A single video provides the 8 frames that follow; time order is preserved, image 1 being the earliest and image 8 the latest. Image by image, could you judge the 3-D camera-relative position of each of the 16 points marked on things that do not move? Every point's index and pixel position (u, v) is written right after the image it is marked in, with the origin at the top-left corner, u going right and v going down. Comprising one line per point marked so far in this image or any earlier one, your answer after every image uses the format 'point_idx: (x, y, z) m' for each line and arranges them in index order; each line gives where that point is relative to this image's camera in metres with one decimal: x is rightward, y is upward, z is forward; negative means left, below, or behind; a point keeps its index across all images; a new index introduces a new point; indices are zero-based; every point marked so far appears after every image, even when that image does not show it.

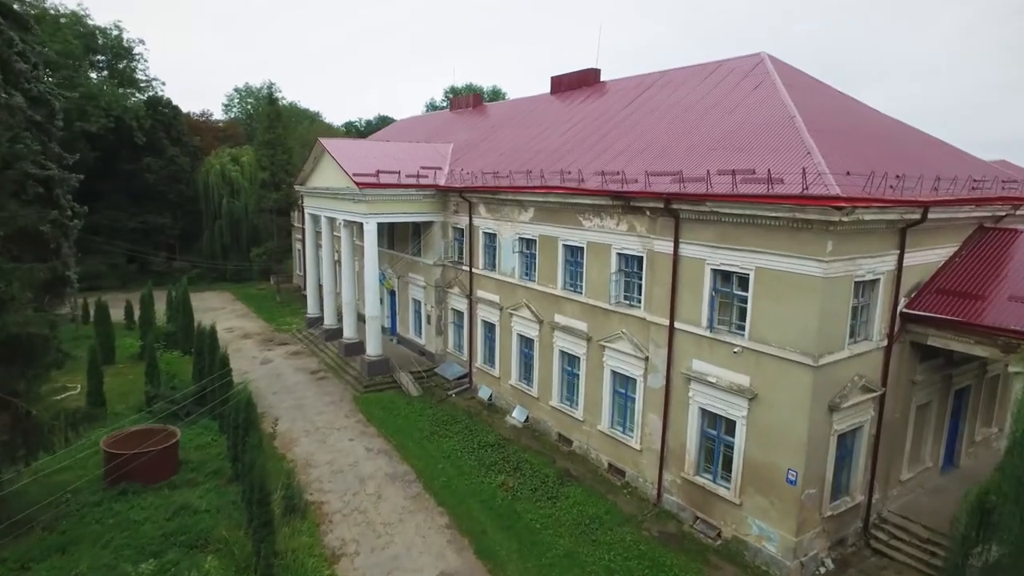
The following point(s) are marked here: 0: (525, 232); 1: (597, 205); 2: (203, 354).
0: (+0.8, +3.4, +17.6) m
1: (+4.5, +4.3, +14.7) m
2: (-20.3, -4.4, +18.4) m
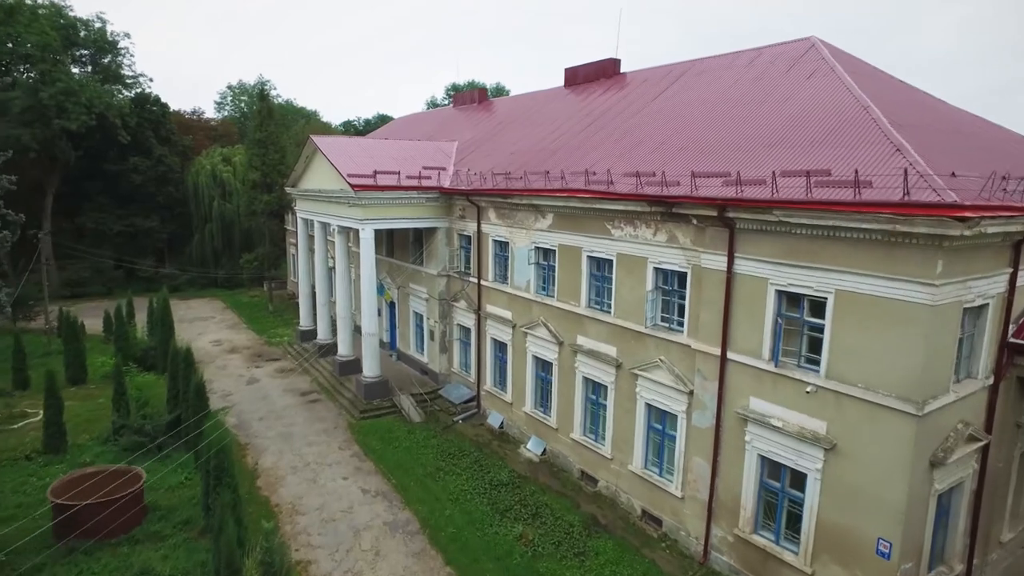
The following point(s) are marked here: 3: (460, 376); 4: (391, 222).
0: (+1.7, +2.5, +15.5) m
1: (+5.3, +3.4, +12.6) m
2: (-19.4, -5.3, +16.3) m
3: (-3.6, -6.1, +19.7) m
4: (-8.0, +4.3, +18.5) m
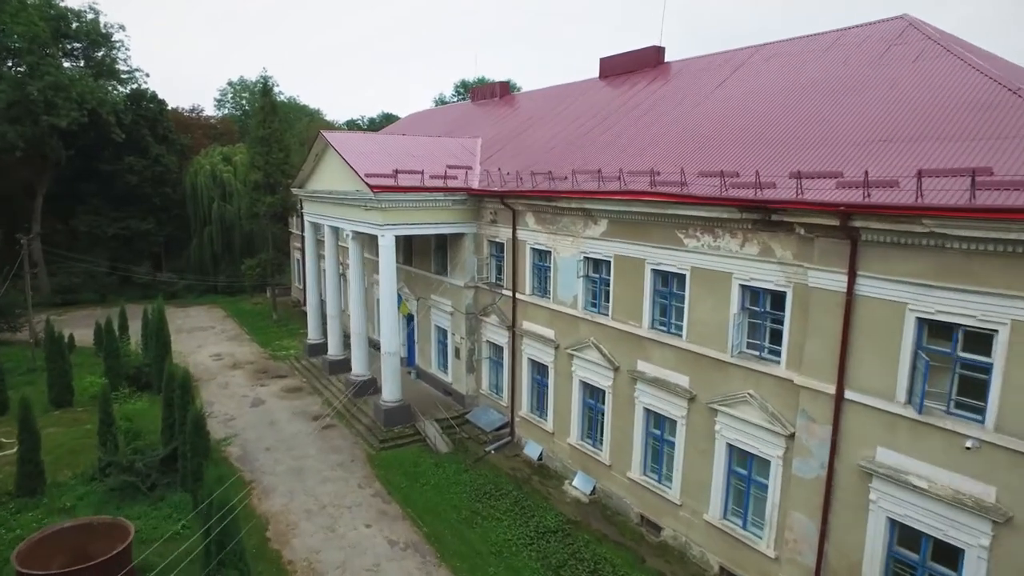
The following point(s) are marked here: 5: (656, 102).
0: (+3.9, +1.7, +13.5) m
1: (+7.6, +2.6, +10.7) m
2: (-17.2, -6.1, +14.3) m
3: (-1.4, -6.9, +17.6) m
4: (-5.8, +3.5, +16.5) m
5: (+8.3, +10.6, +16.1) m
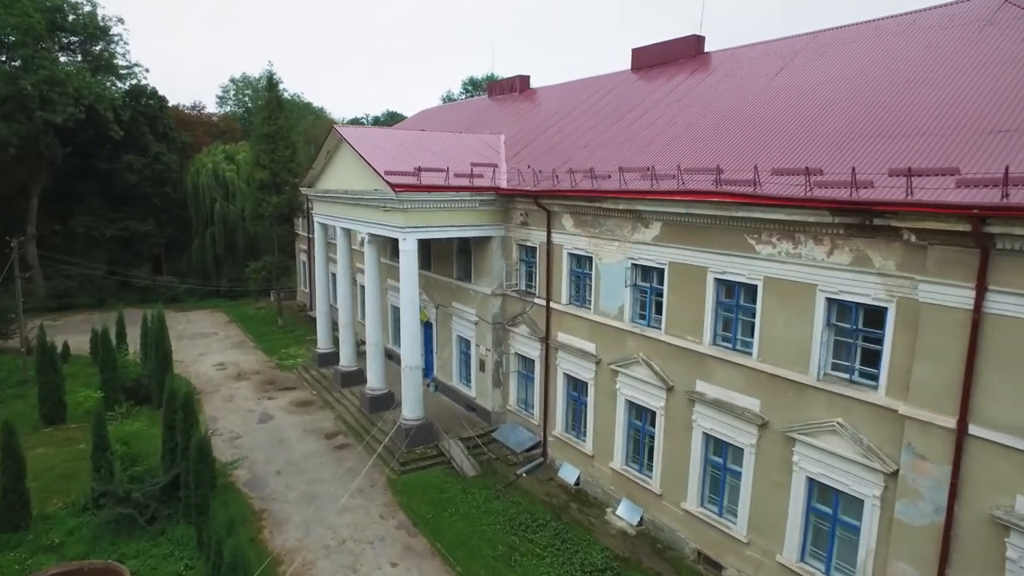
0: (+5.6, +1.3, +12.2) m
1: (+9.3, +2.2, +9.3) m
2: (-15.4, -6.6, +12.9) m
3: (+0.3, -7.3, +16.3) m
4: (-4.0, +3.1, +15.1) m
5: (+10.0, +10.2, +14.8) m
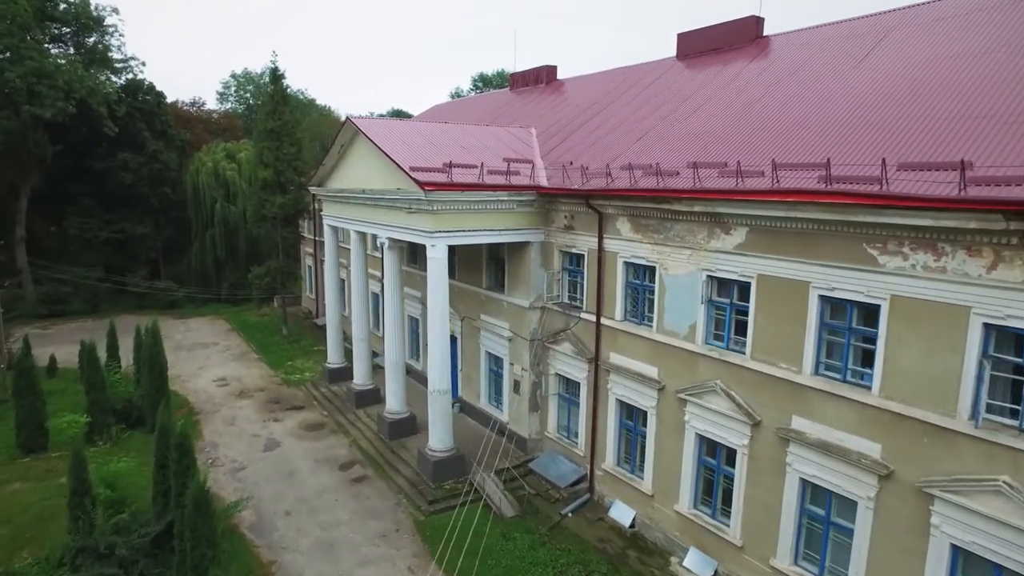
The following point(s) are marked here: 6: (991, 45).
0: (+7.7, +0.7, +10.3) m
1: (+11.4, +1.6, +7.5) m
2: (-13.4, -7.2, +11.0) m
3: (+2.4, -7.9, +14.4) m
4: (-2.0, +2.5, +13.3) m
5: (+12.1, +9.5, +13.0) m
6: (+16.6, +8.3, +9.8) m
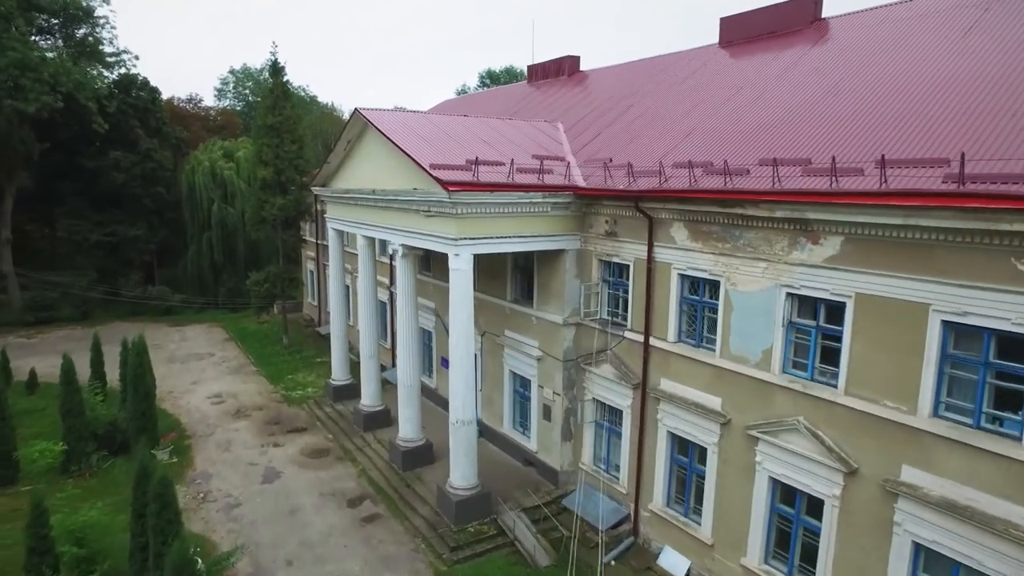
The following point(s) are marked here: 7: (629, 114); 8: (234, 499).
0: (+9.1, +0.1, +8.7) m
1: (+12.8, +1.0, +5.8) m
2: (-12.0, -7.8, +9.3) m
3: (+3.8, -8.5, +12.7) m
4: (-0.6, +1.9, +11.6) m
5: (+13.5, +8.9, +11.3) m
6: (+18.0, +7.7, +8.1) m
7: (+6.1, +9.2, +15.0) m
8: (-13.1, -10.0, +13.4) m
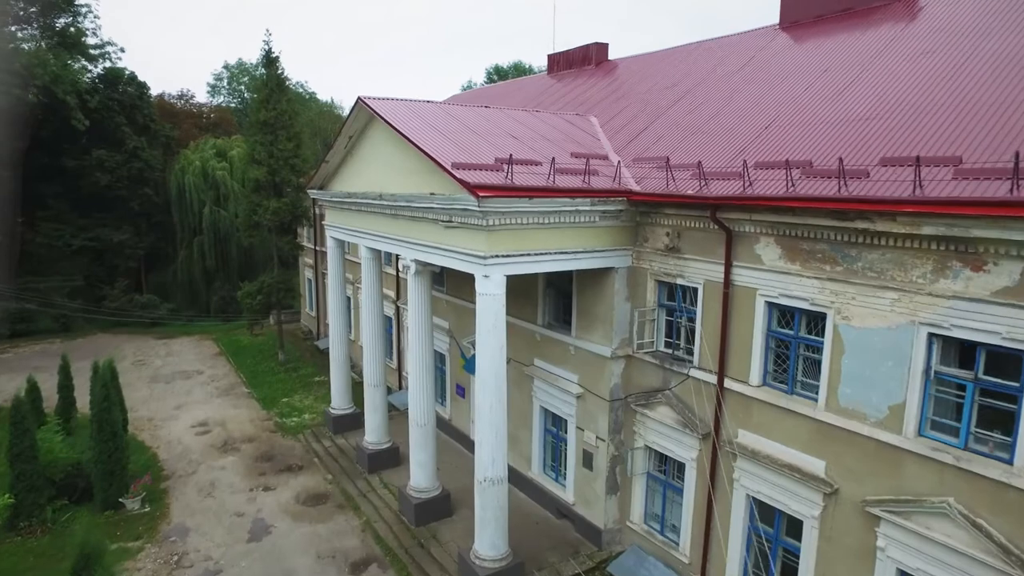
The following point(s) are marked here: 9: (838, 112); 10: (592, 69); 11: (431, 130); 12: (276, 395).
0: (+10.4, -0.8, +6.5) m
1: (+14.1, 0.0, +3.7) m
2: (-10.6, -8.7, +7.2) m
3: (+5.1, -9.5, +10.6) m
4: (+0.8, +1.0, +9.4) m
5: (+14.8, +8.0, +9.2) m
6: (+19.3, +6.8, +6.0) m
7: (+7.5, +8.3, +12.8) m
8: (-11.8, -10.9, +11.2) m
9: (+10.6, +5.8, +9.2) m
10: (+5.3, +14.6, +19.0) m
11: (-3.1, +6.0, +10.8) m
12: (-16.5, -7.5, +19.8) m
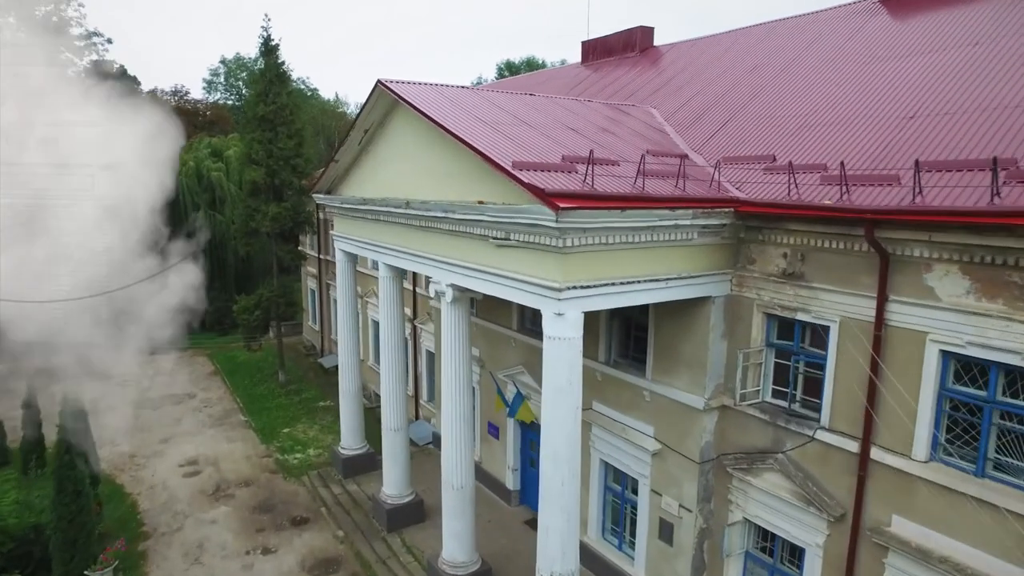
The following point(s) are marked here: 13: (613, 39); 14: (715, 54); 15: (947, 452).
0: (+12.4, -1.8, +4.3) m
1: (+16.1, -0.9, +1.5) m
2: (-8.7, -9.7, +4.9) m
3: (+7.1, -10.4, +8.4) m
4: (+2.7, 0.0, +7.2) m
5: (+16.7, +7.0, +7.0) m
6: (+21.3, +5.8, +3.8) m
7: (+9.4, +7.3, +10.7) m
8: (-9.9, -11.9, +9.0) m
9: (+12.5, +4.9, +7.0) m
10: (+7.2, +13.6, +16.8) m
11: (-1.1, +5.0, +8.6) m
12: (-14.6, -8.5, +17.5) m
13: (+6.1, +15.5, +17.6) m
14: (+10.0, +11.2, +13.9) m
15: (+9.9, -3.7, +6.3) m
